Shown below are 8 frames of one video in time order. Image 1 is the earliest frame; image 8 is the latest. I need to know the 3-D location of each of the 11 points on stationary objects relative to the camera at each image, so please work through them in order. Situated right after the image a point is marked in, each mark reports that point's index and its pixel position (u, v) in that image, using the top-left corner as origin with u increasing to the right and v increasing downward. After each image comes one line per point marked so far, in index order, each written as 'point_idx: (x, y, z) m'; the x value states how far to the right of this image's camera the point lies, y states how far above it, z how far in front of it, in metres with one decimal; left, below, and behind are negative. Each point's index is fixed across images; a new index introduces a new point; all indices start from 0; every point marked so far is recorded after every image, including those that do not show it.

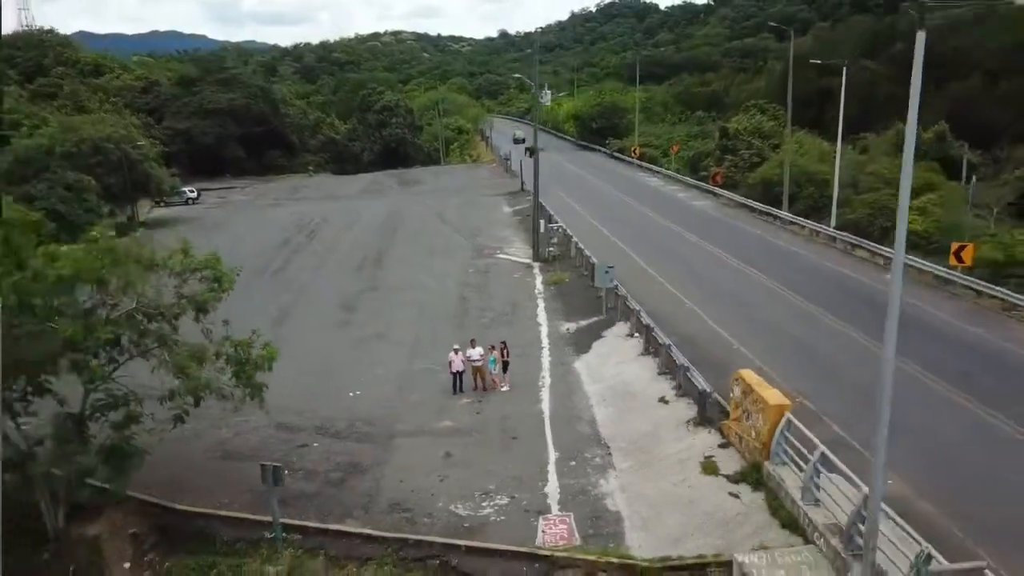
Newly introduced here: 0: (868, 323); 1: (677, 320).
0: (+1.9, -0.1, +4.7) m
1: (+1.0, -0.1, +4.8) m
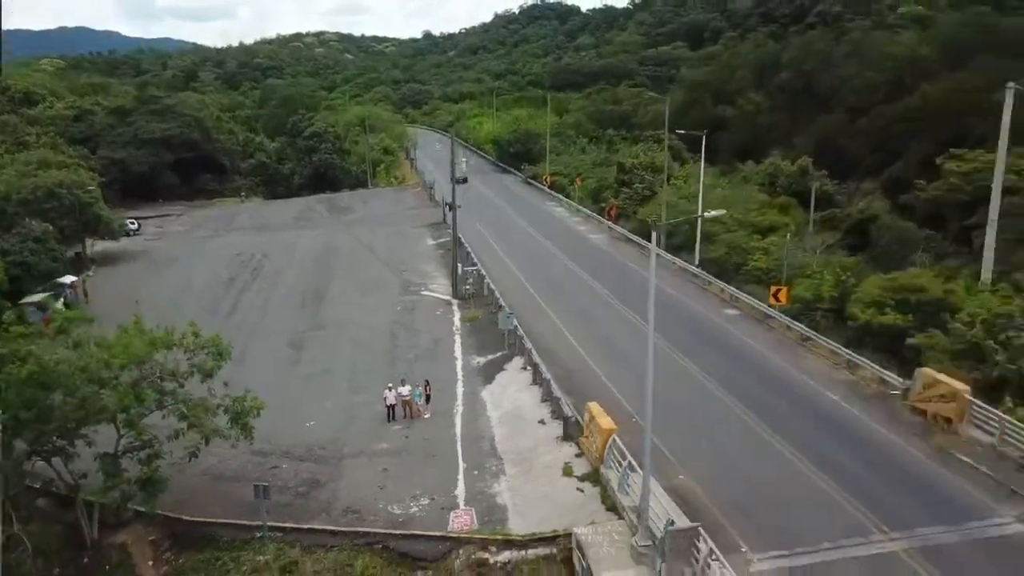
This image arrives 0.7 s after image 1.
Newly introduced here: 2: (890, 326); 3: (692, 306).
0: (+1.4, -0.4, +6.2) m
1: (+0.4, -0.5, +6.2) m
2: (+2.9, -0.3, +6.4) m
3: (+1.6, -0.1, +7.3) m
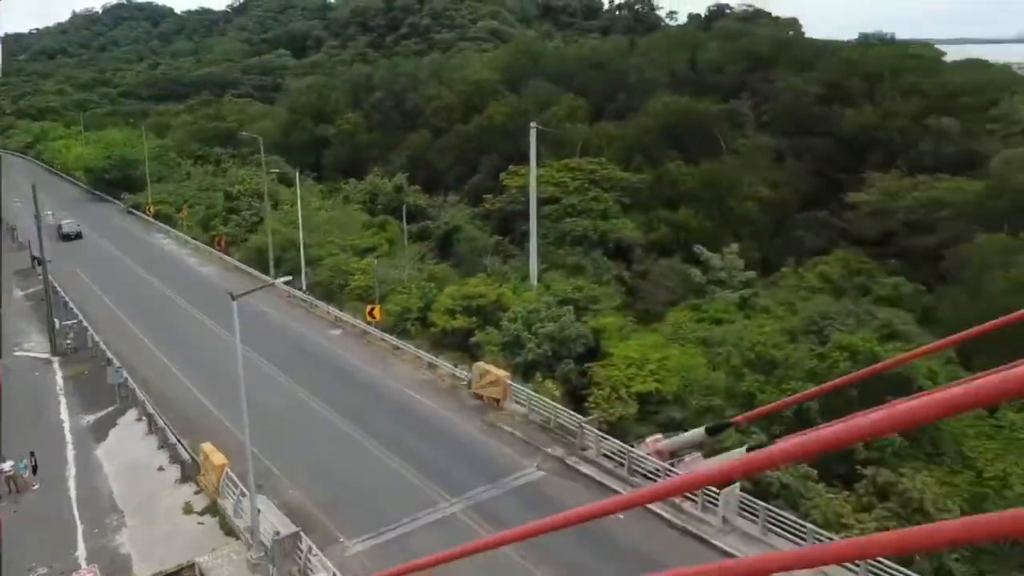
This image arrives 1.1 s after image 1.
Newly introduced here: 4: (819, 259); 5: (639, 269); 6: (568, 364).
0: (-1.8, -0.7, +6.9) m
1: (-2.6, -0.8, +6.5) m
2: (-0.5, -0.4, +7.8) m
3: (-2.1, -0.4, +8.0) m
4: (+4.4, +0.5, +11.7) m
5: (+1.7, +0.3, +11.0) m
6: (+0.5, -0.7, +6.8) m
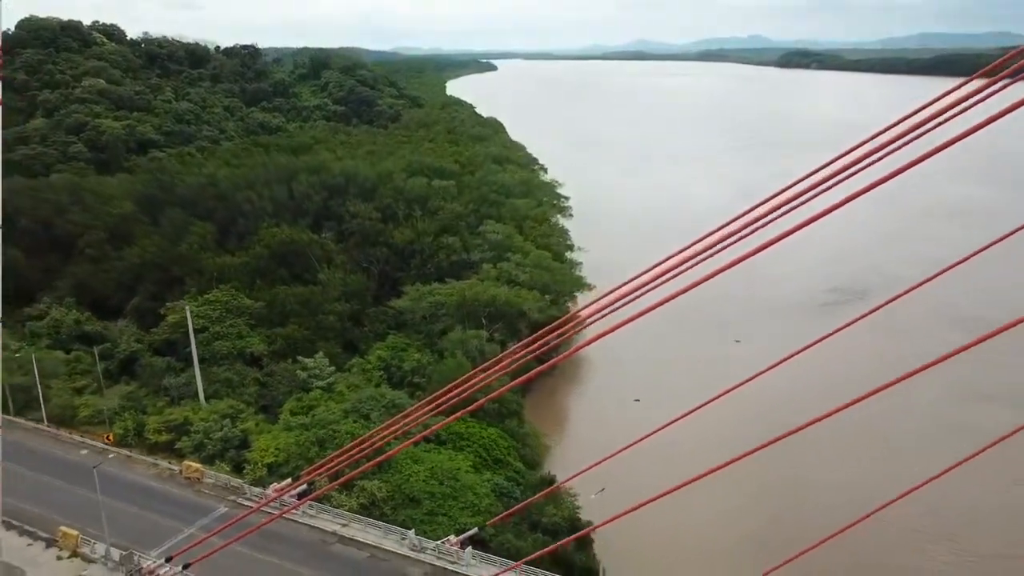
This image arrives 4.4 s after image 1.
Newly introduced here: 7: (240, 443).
0: (-6.7, -3.0, +12.7) m
1: (-7.3, -3.2, +12.0) m
2: (-5.9, -2.6, +14.0) m
3: (-7.5, -2.7, +13.6) m
4: (-3.3, -1.3, +19.5) m
5: (-5.3, -1.8, +17.8) m
6: (-4.6, -2.7, +13.5) m
7: (-4.6, -2.6, +13.9) m
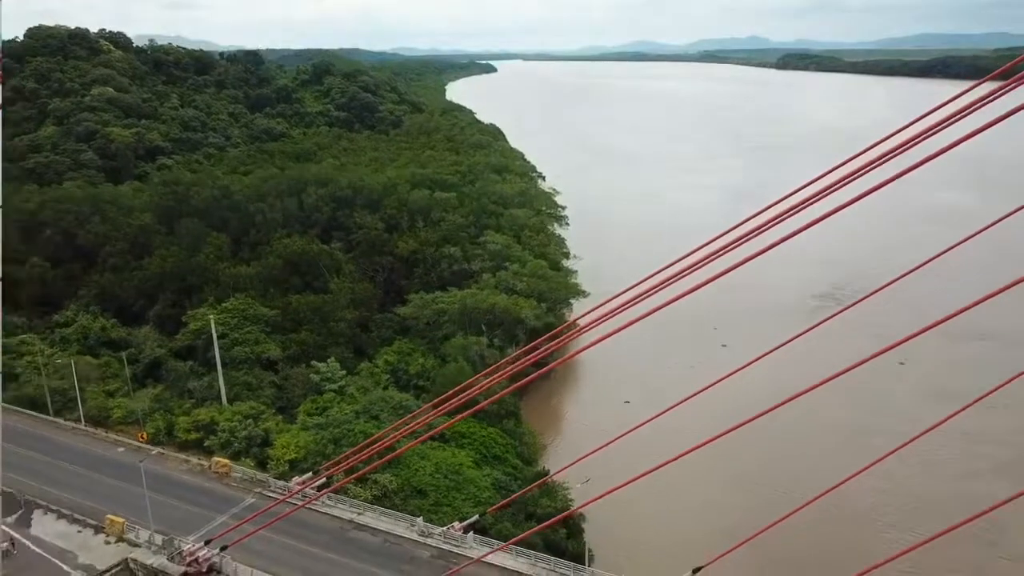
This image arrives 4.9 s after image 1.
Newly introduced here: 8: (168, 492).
0: (-6.8, -3.2, +14.1) m
1: (-7.3, -3.4, +13.4) m
2: (-6.0, -2.8, +15.4) m
3: (-7.5, -3.0, +14.9) m
4: (-3.3, -1.6, +20.9) m
5: (-5.4, -2.0, +19.2) m
6: (-4.7, -3.0, +14.9) m
7: (-4.6, -2.8, +15.3) m
8: (-5.7, -3.4, +13.5) m
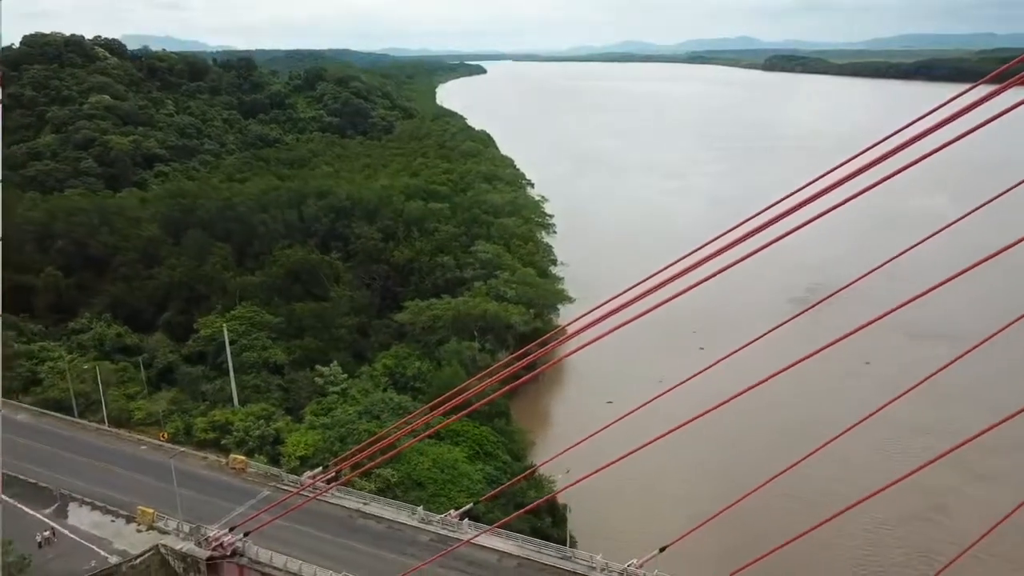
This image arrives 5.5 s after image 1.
0: (-6.9, -3.5, +15.4) m
1: (-7.5, -3.7, +14.7) m
2: (-6.2, -3.1, +16.8) m
3: (-7.7, -3.2, +16.3) m
4: (-3.6, -1.8, +22.3) m
5: (-5.6, -2.2, +20.6) m
6: (-4.8, -3.2, +16.3) m
7: (-4.8, -3.1, +16.7) m
8: (-5.8, -3.6, +14.9) m
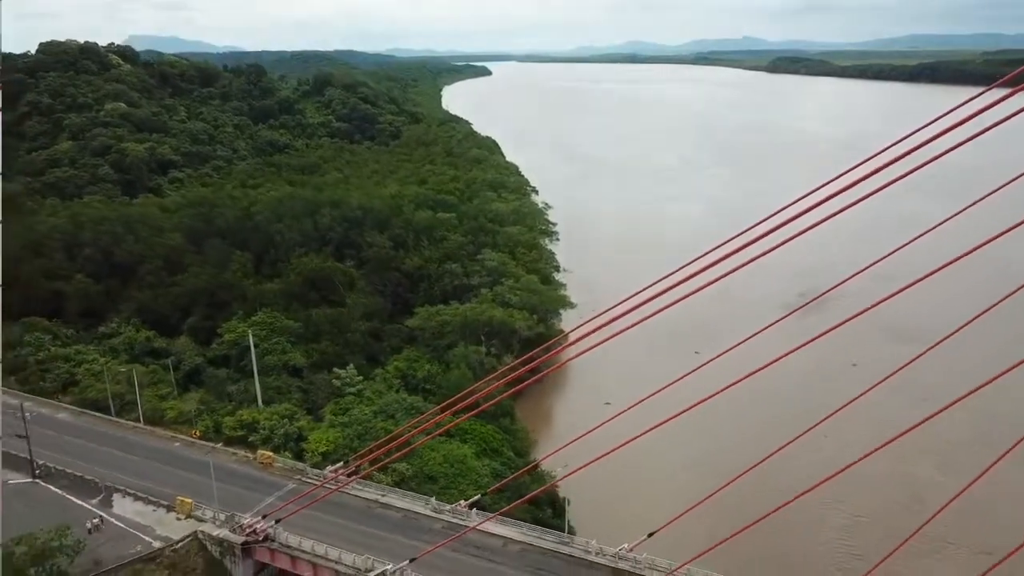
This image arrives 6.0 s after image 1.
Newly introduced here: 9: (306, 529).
0: (-6.9, -3.7, +16.9) m
1: (-7.4, -3.9, +16.2) m
2: (-6.1, -3.3, +18.2) m
3: (-7.6, -3.4, +17.8) m
4: (-3.4, -2.0, +23.8) m
5: (-5.5, -2.4, +22.0) m
6: (-4.8, -3.4, +17.8) m
7: (-4.7, -3.3, +18.1) m
8: (-5.8, -3.8, +16.4) m
9: (-3.7, -4.3, +14.6) m
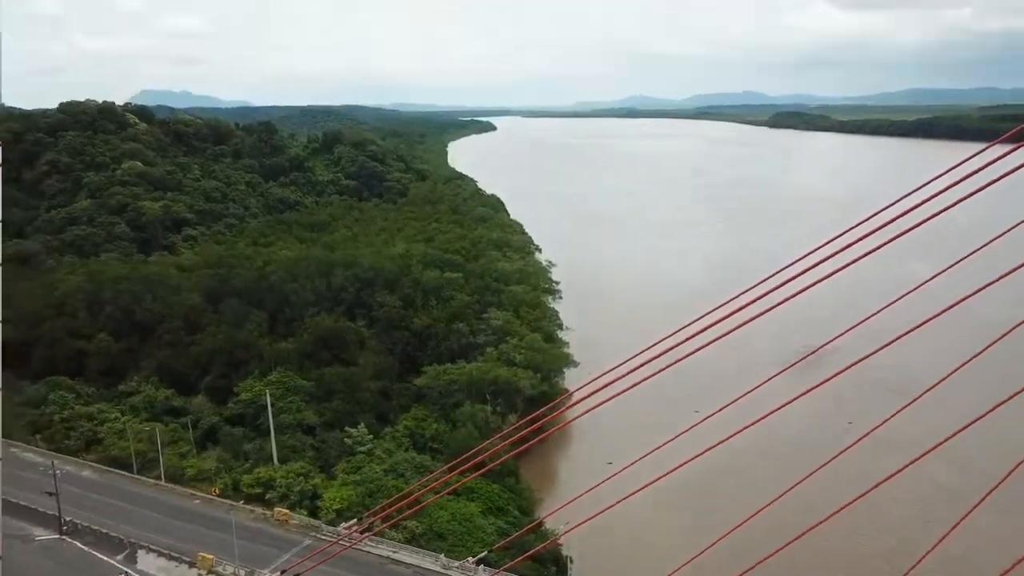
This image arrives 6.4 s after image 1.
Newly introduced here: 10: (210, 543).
0: (-6.7, -5.1, +17.7) m
1: (-7.3, -5.2, +17.0) m
2: (-5.9, -4.8, +19.1) m
3: (-7.5, -4.9, +18.6) m
4: (-3.3, -3.9, +24.7) m
5: (-5.4, -4.2, +22.9) m
6: (-4.6, -4.9, +18.6) m
7: (-4.6, -4.8, +18.9) m
8: (-5.6, -5.2, +17.2) m
9: (-3.6, -5.5, +15.3) m
10: (-6.2, -5.3, +16.9) m
